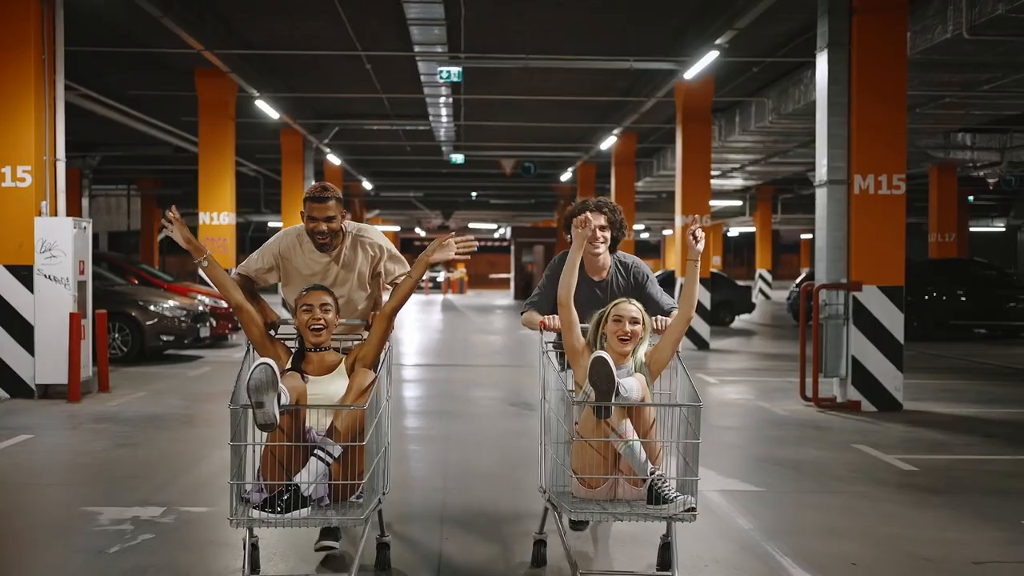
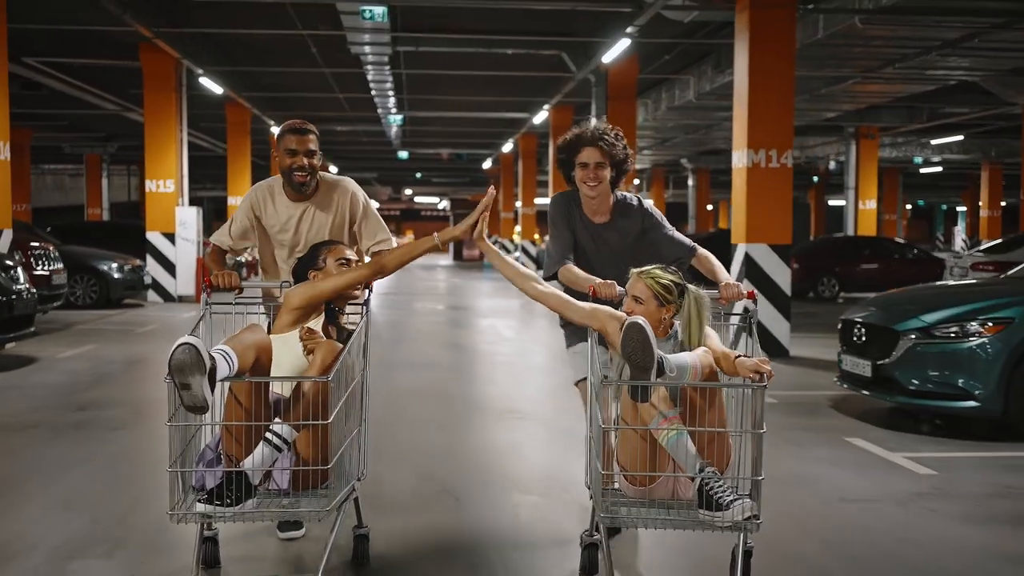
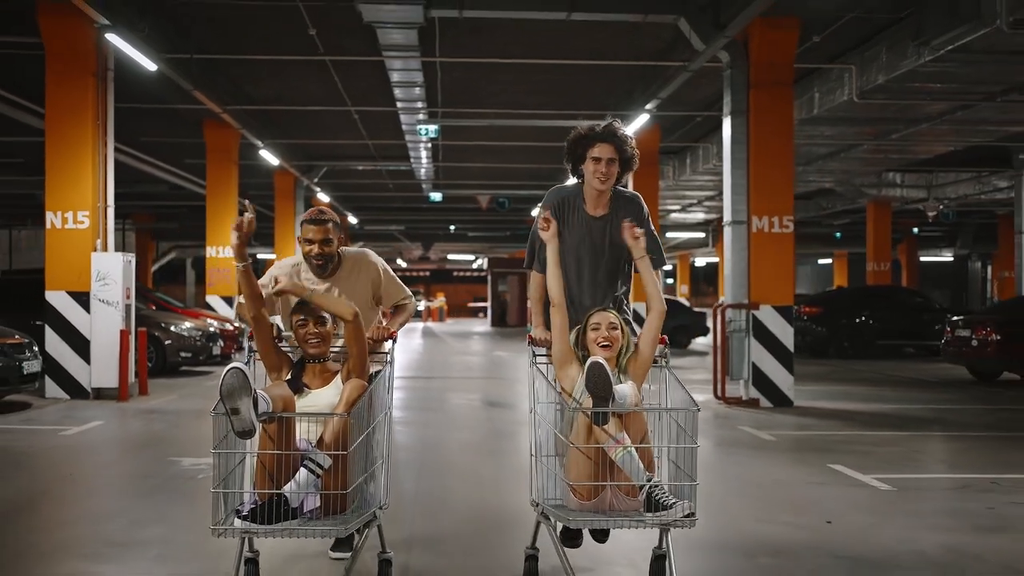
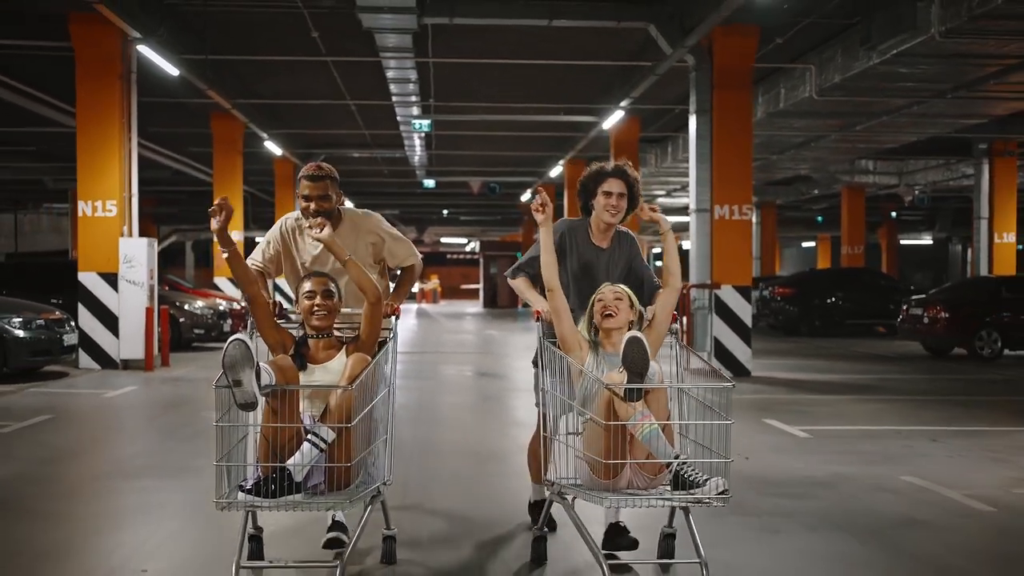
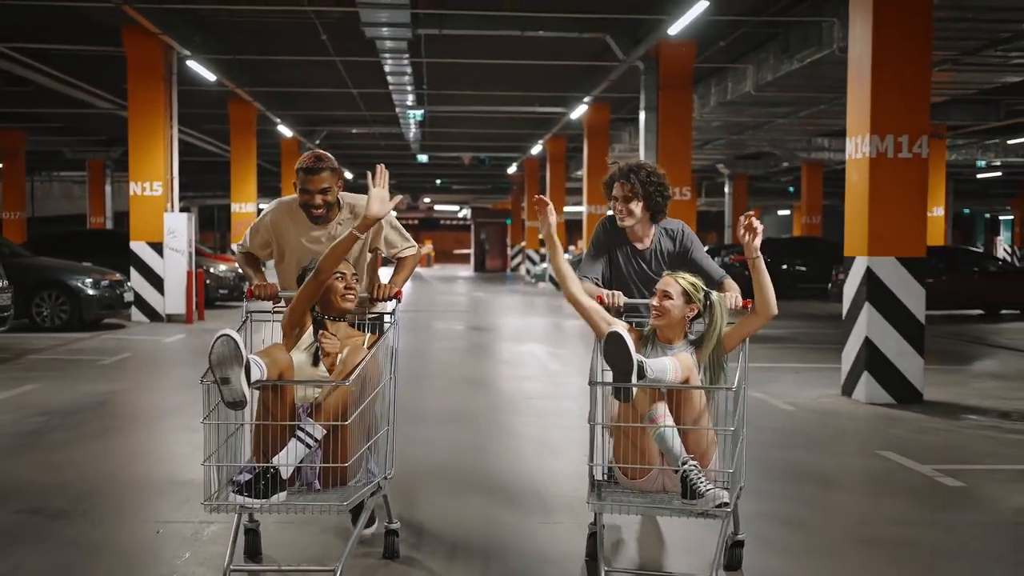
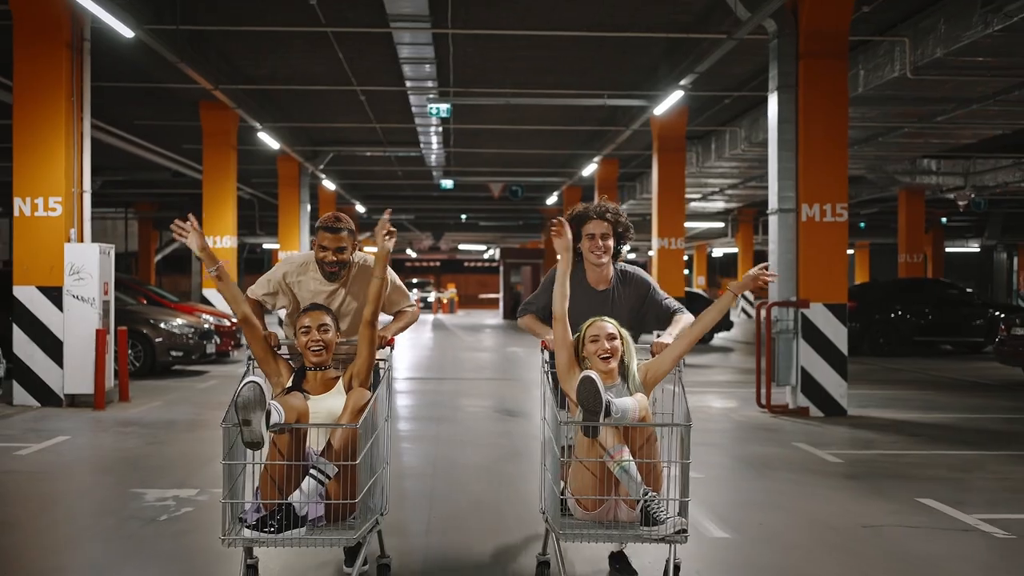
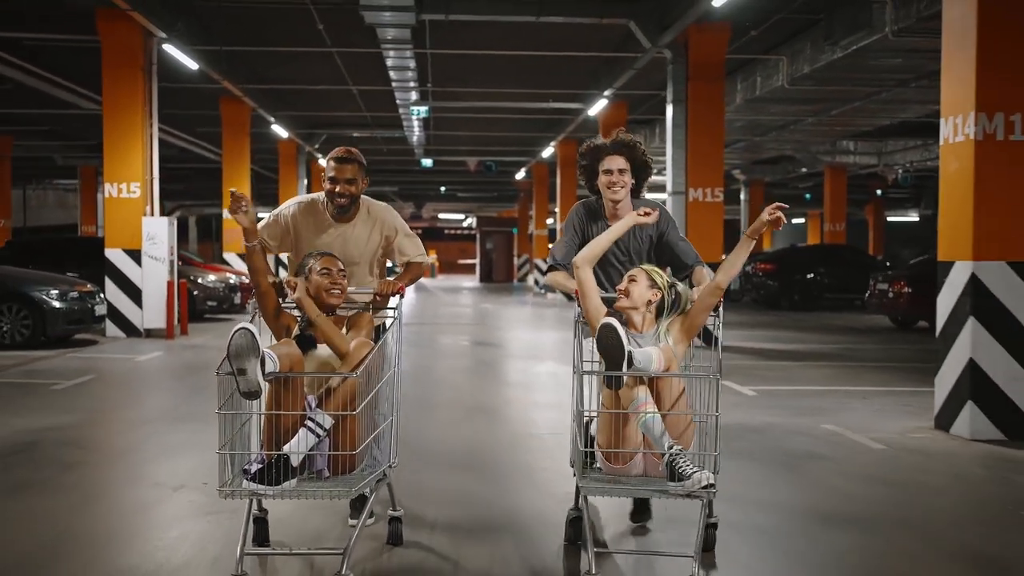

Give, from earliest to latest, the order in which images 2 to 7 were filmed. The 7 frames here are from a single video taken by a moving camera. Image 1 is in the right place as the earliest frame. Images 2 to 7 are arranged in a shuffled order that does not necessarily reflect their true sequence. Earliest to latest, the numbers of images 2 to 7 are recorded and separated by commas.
6, 3, 4, 7, 5, 2
